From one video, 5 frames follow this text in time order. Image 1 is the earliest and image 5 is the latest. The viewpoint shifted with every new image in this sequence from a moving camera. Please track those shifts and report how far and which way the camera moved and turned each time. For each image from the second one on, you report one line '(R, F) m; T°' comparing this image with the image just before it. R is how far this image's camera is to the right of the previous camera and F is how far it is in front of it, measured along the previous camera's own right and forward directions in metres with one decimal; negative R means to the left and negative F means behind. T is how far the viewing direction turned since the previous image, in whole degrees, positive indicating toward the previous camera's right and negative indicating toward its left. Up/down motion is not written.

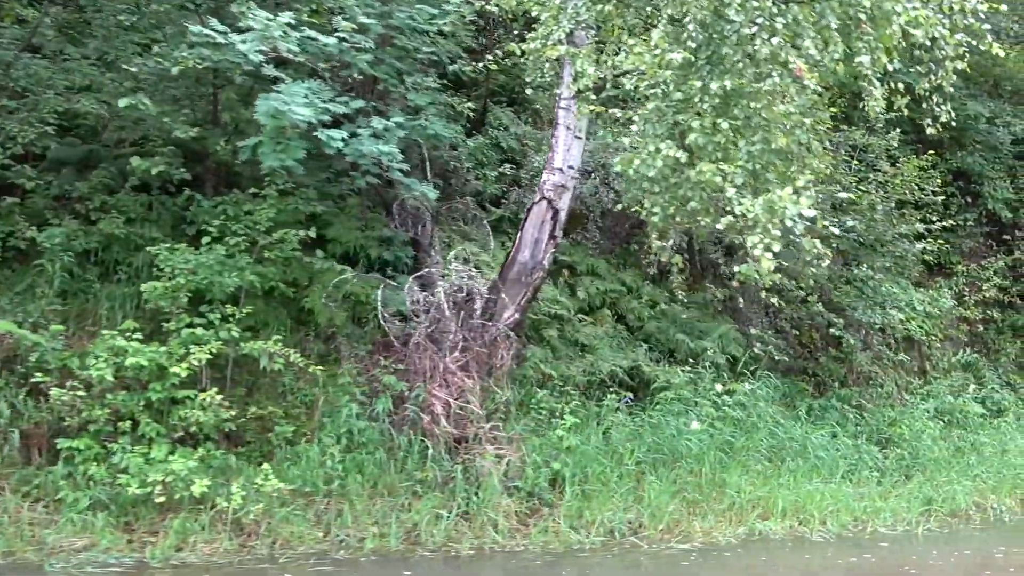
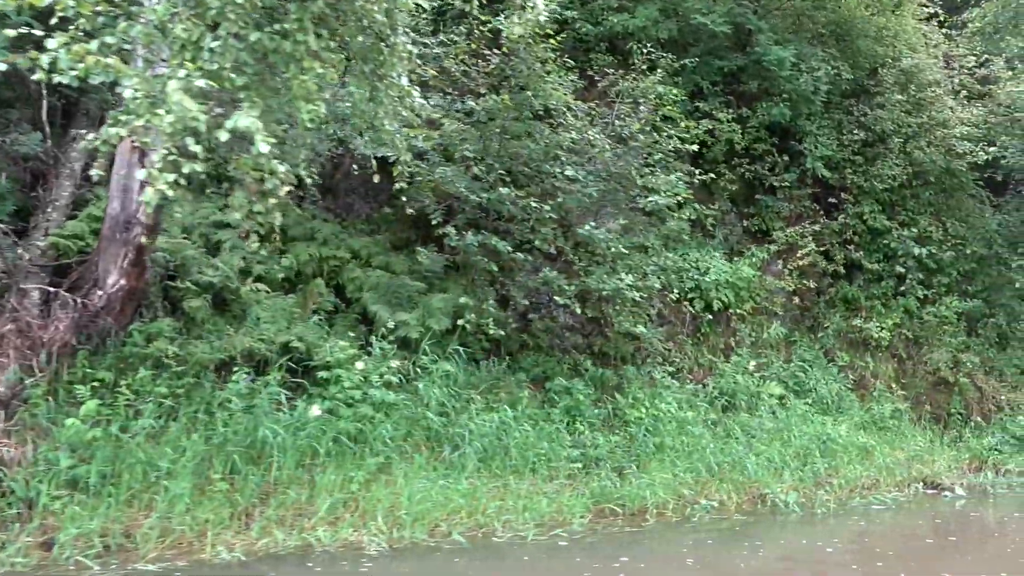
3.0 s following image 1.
(+3.0, +1.2) m; +1°
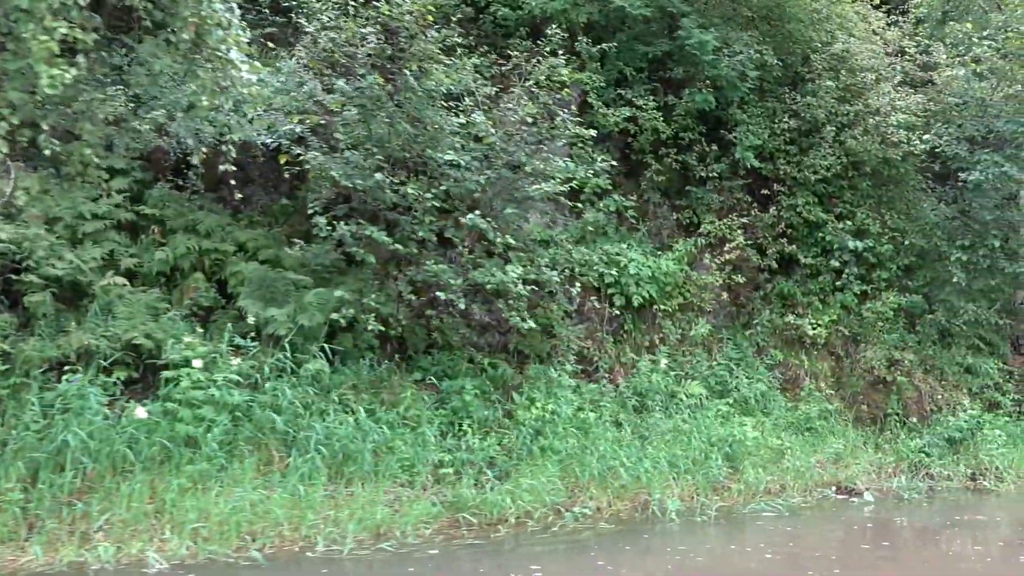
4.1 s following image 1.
(+1.1, +0.4) m; 0°
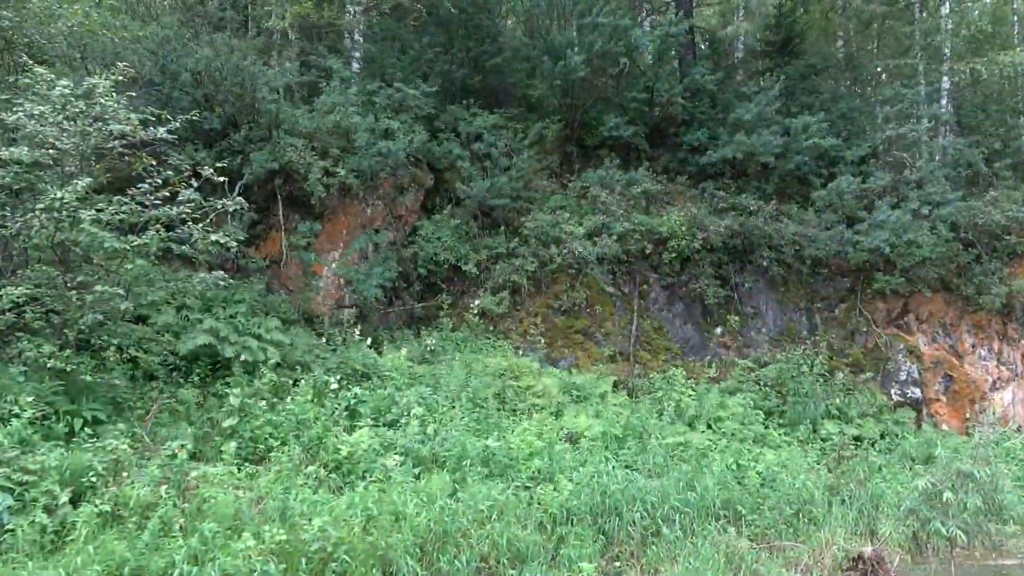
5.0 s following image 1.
(+0.8, +0.4) m; 0°
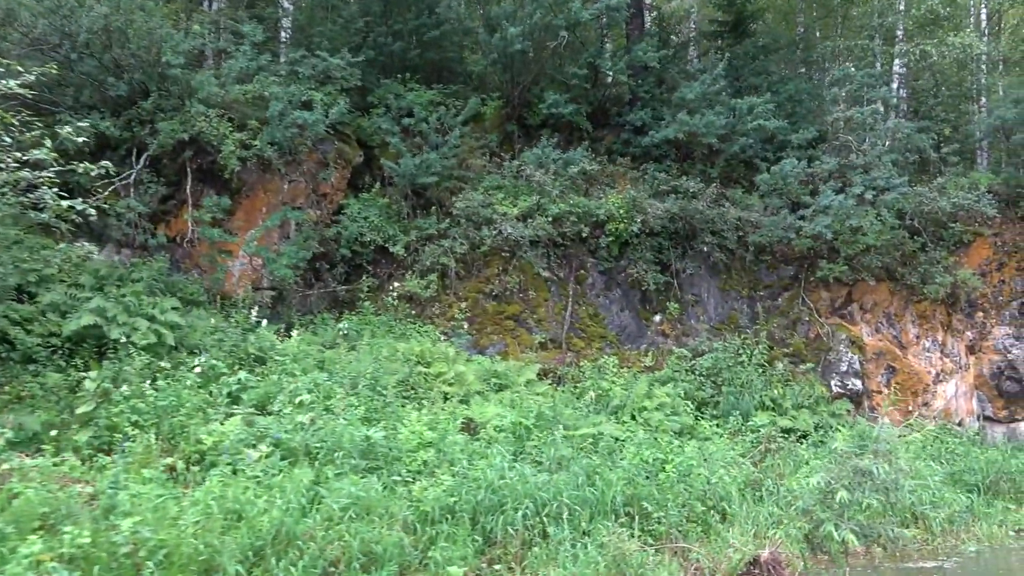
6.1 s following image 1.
(+0.6, +0.4) m; +2°
